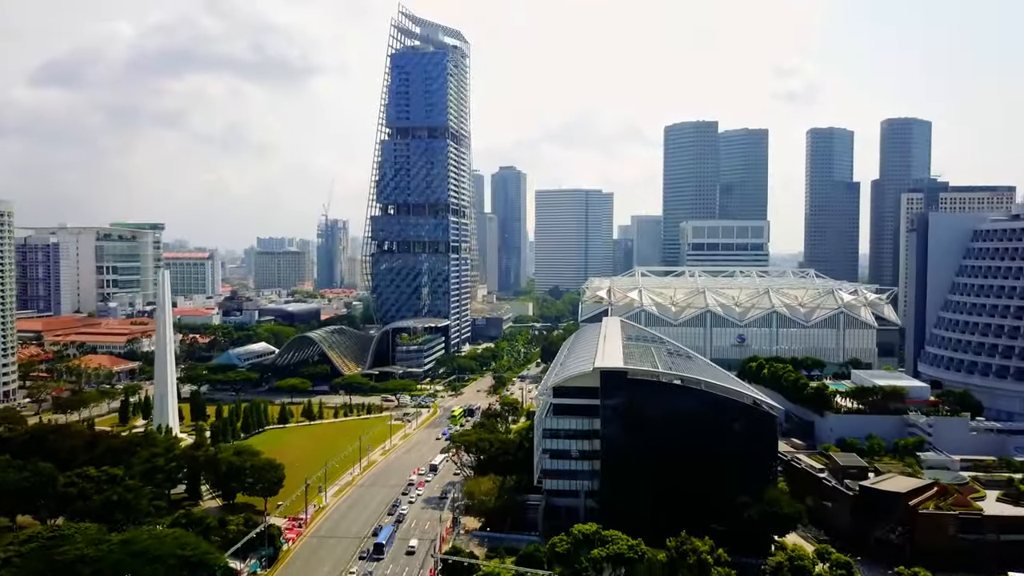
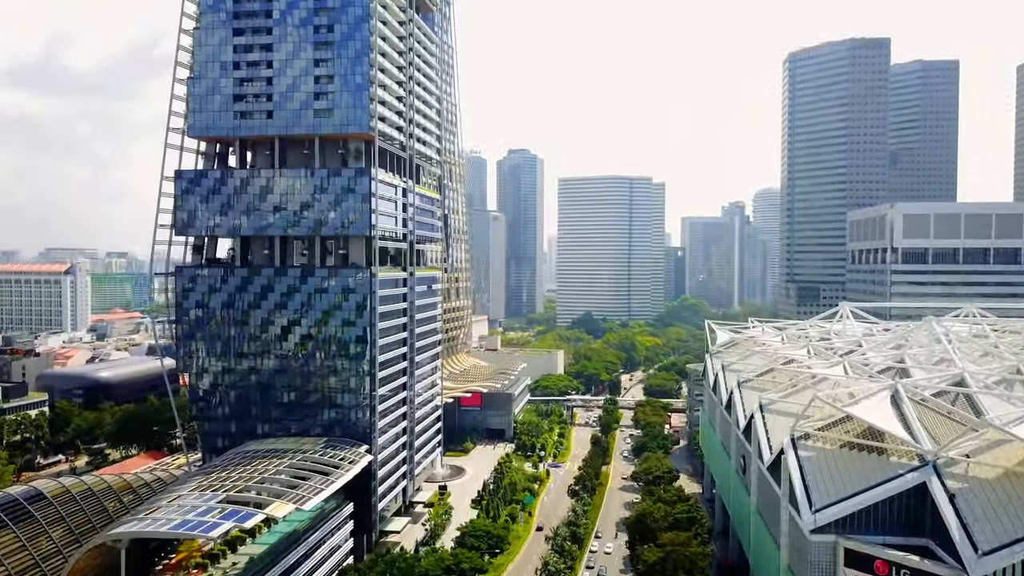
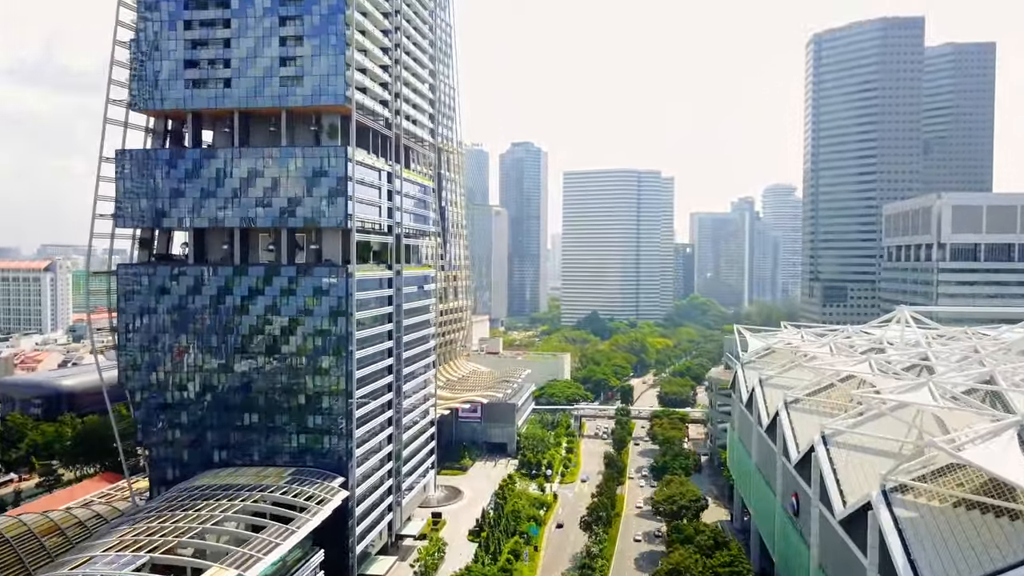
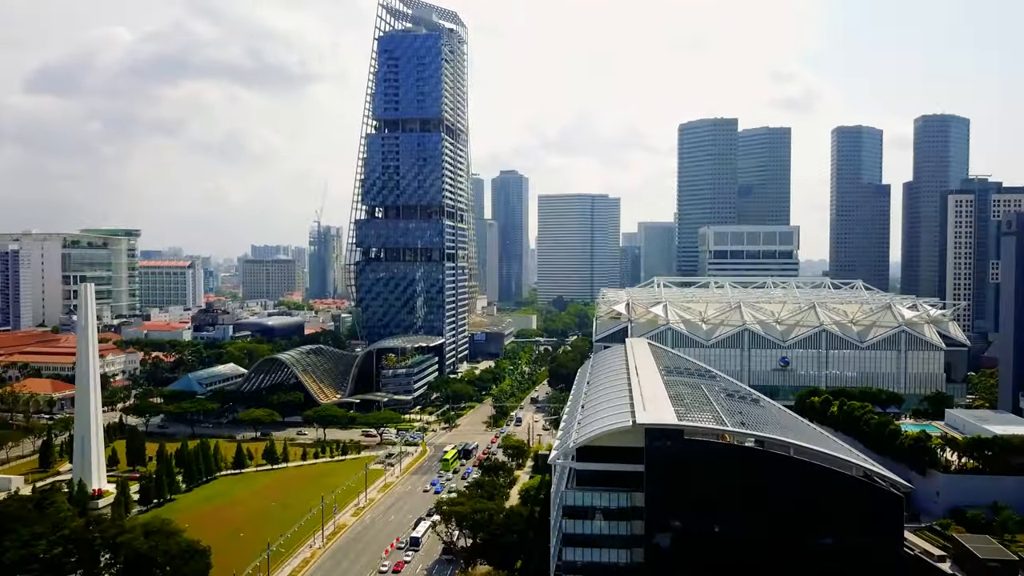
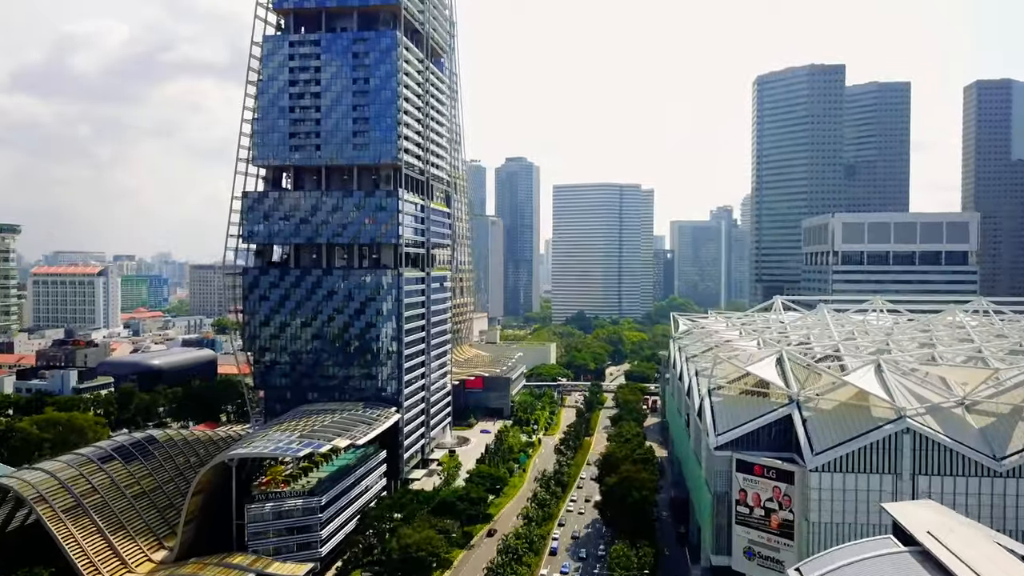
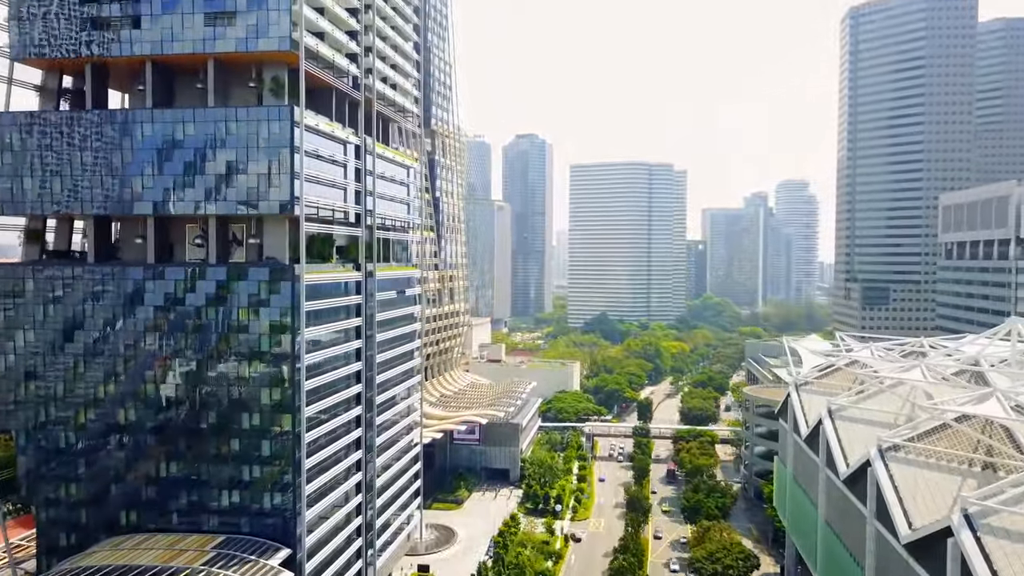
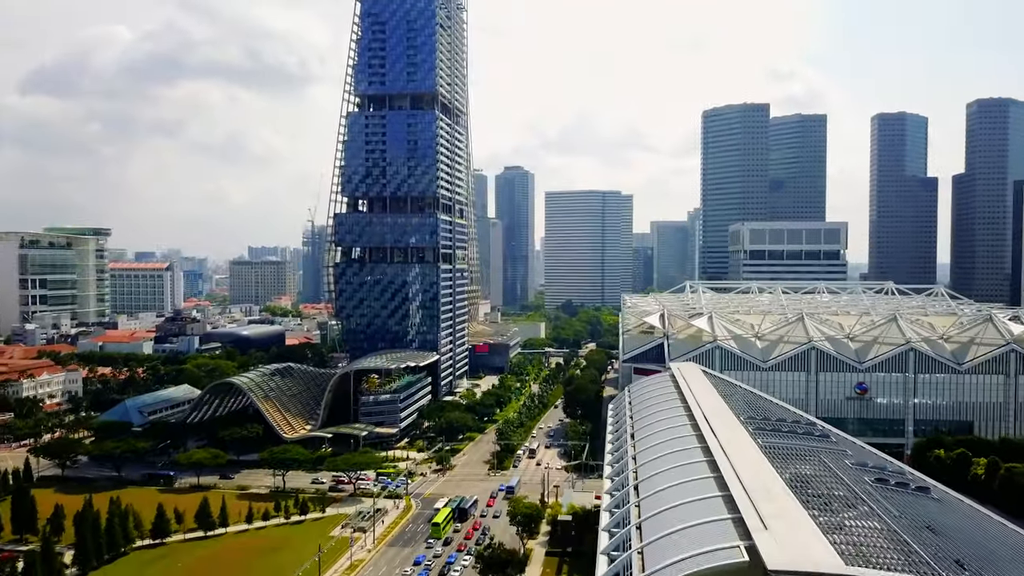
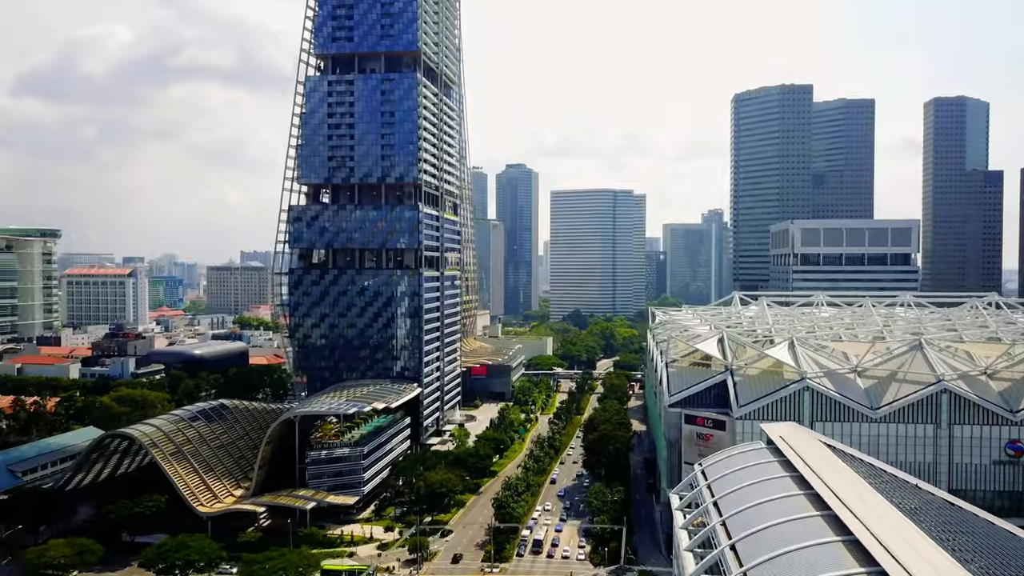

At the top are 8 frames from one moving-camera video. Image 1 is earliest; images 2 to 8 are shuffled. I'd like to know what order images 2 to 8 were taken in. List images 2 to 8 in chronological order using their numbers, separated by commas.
4, 7, 8, 5, 2, 3, 6
